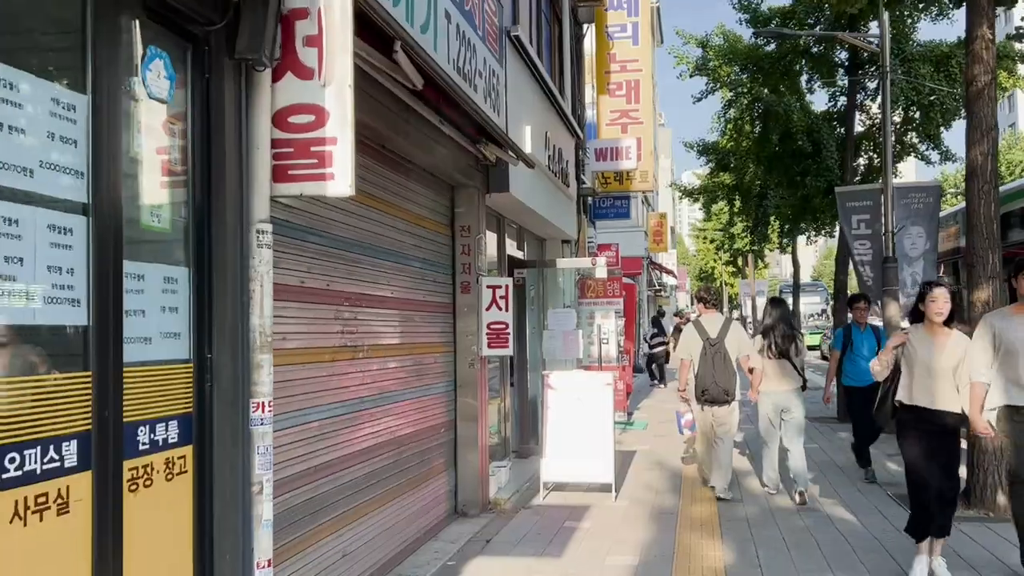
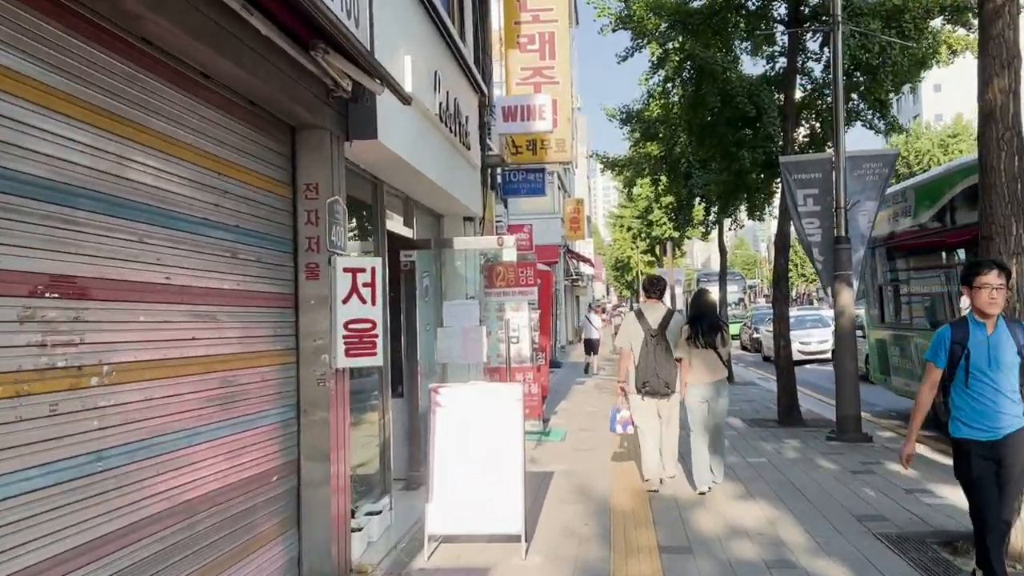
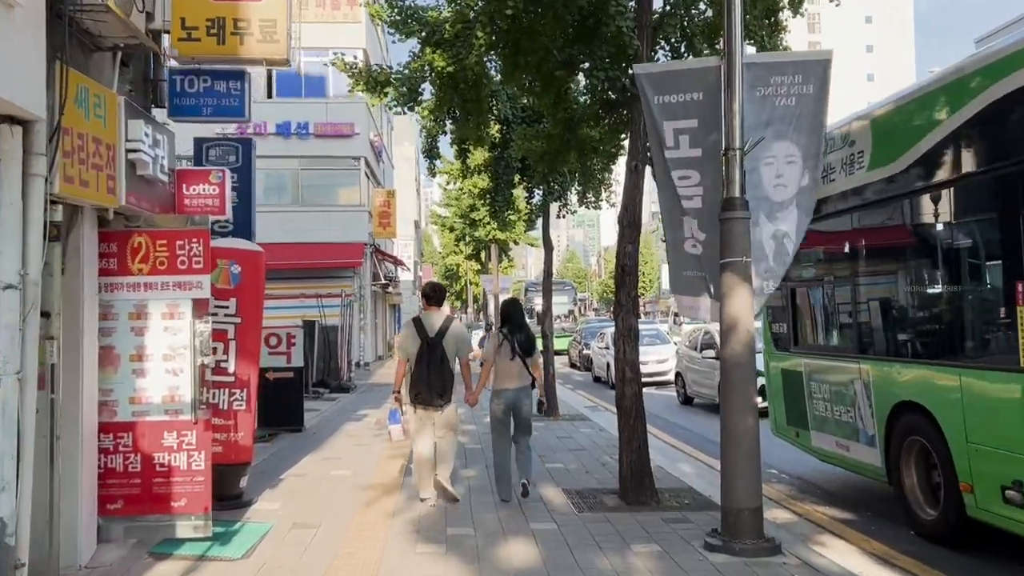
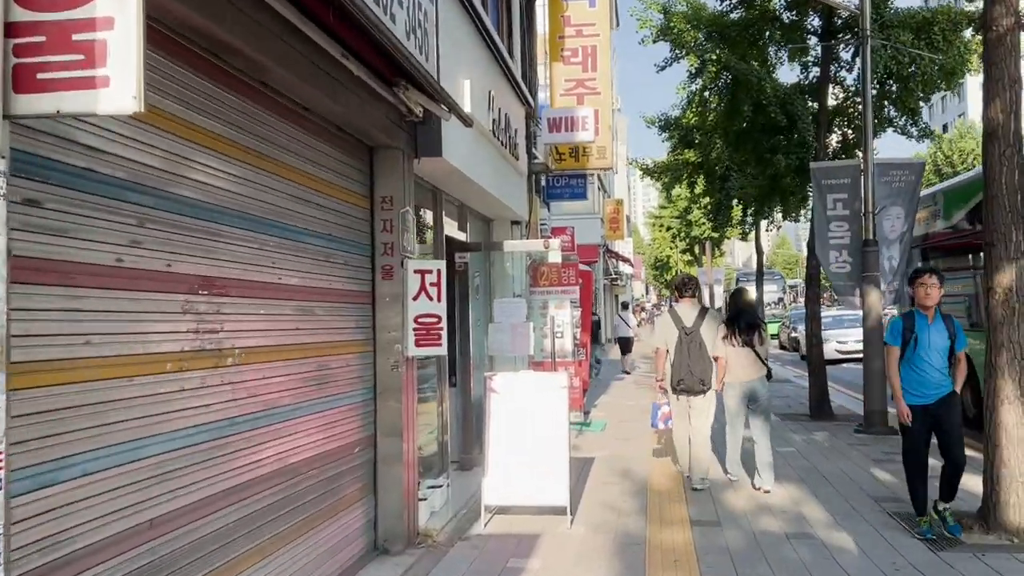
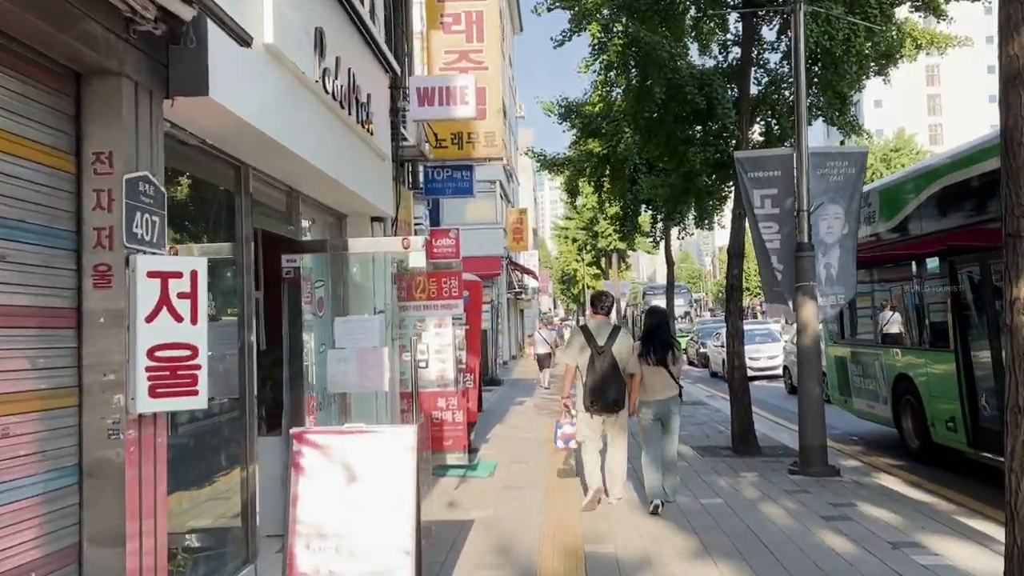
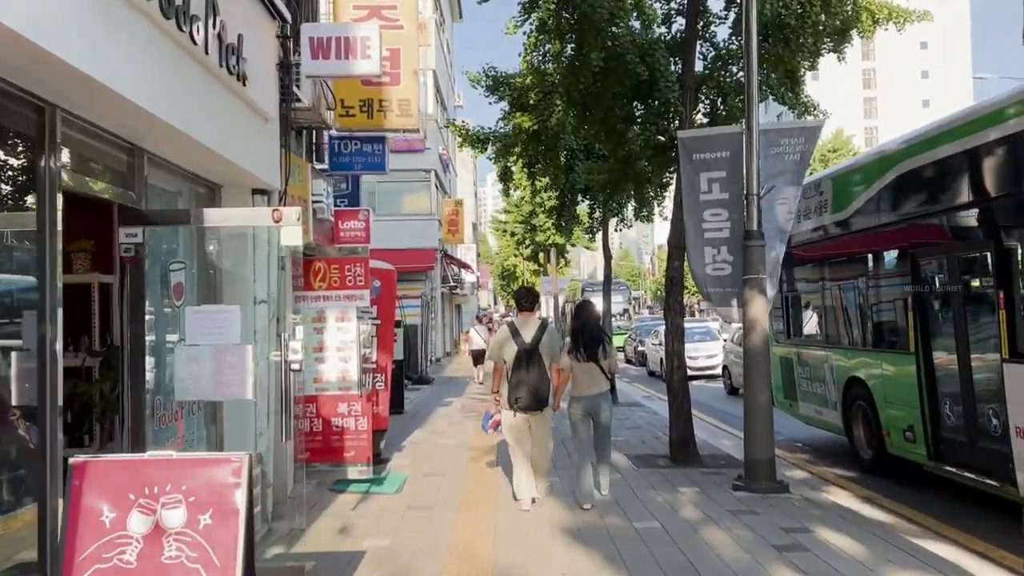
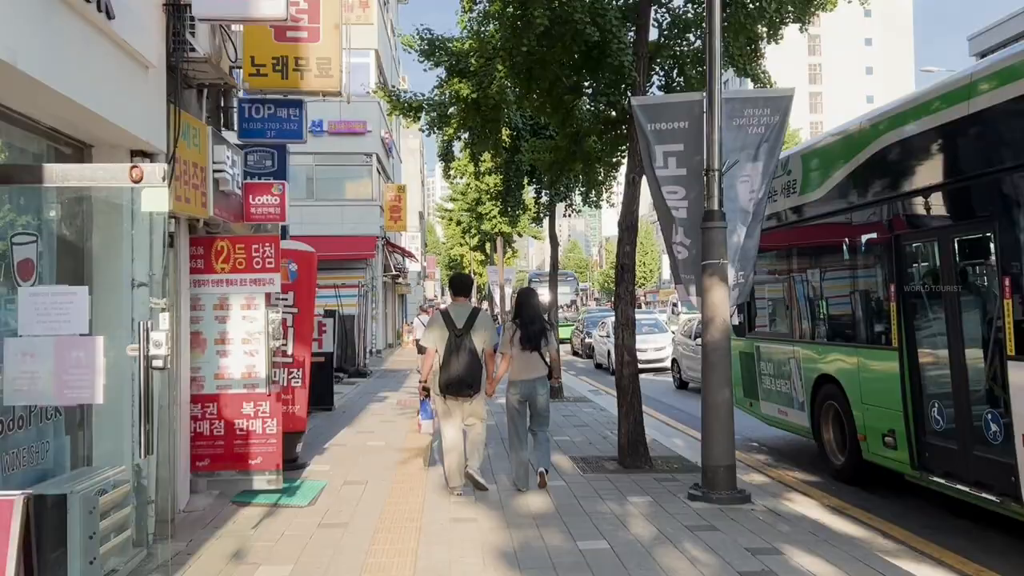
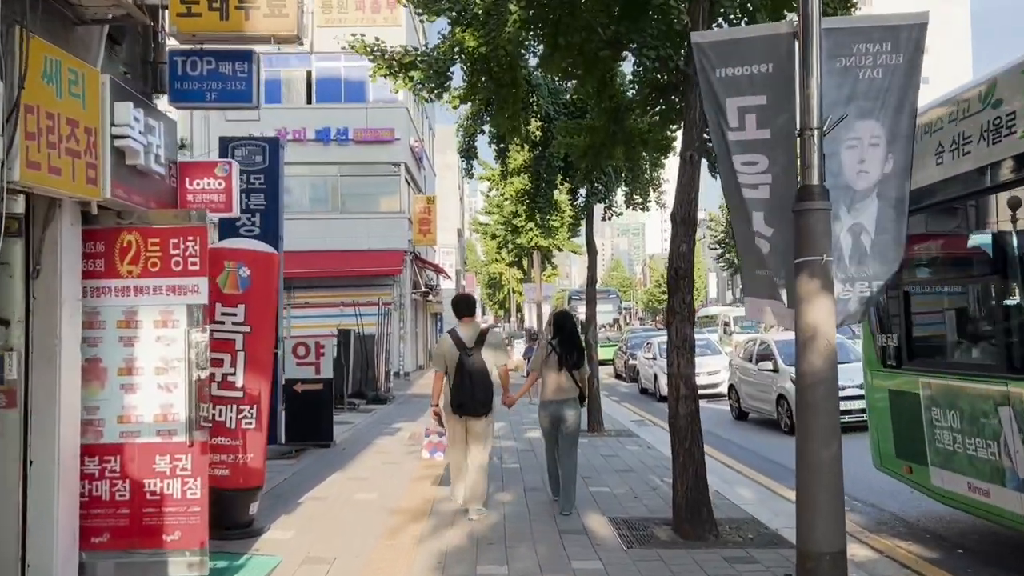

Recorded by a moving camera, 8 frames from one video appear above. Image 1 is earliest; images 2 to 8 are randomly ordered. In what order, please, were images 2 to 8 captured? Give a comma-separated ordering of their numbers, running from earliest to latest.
4, 2, 5, 6, 7, 3, 8
